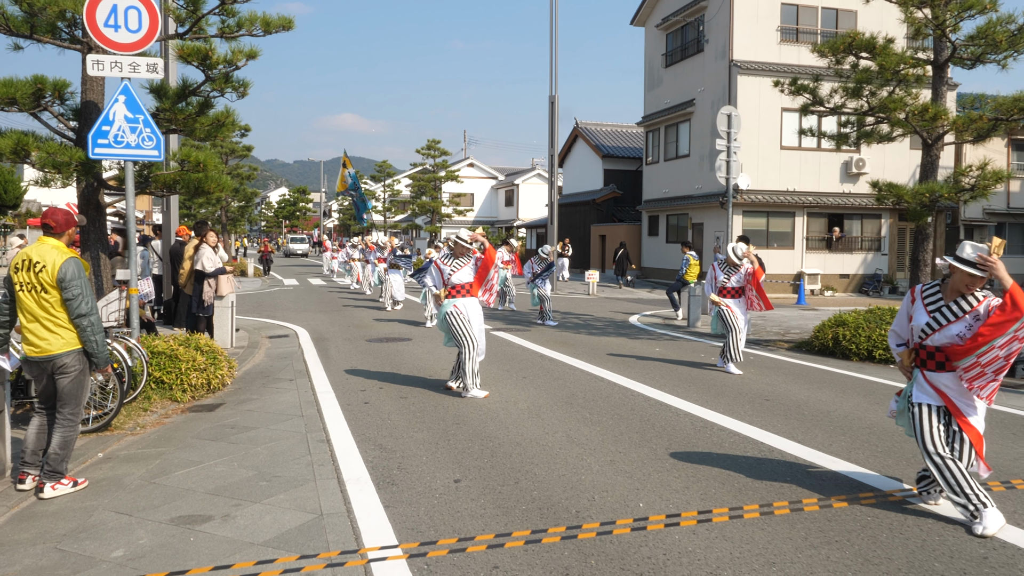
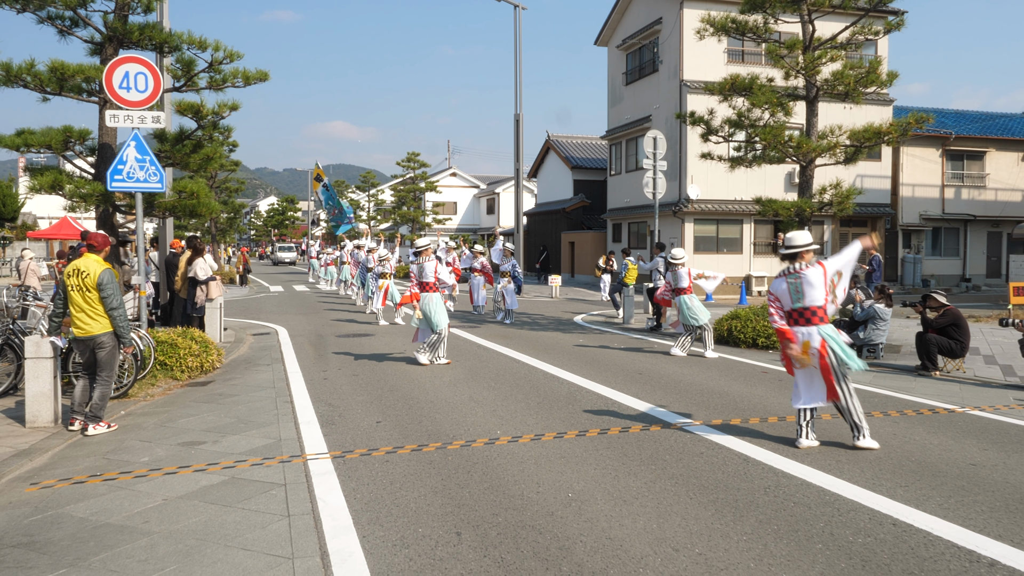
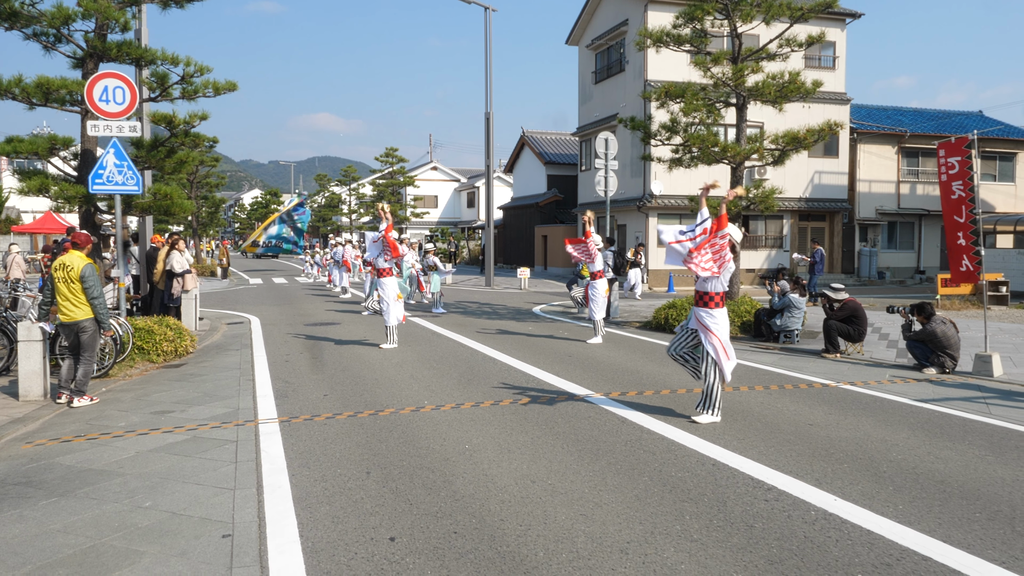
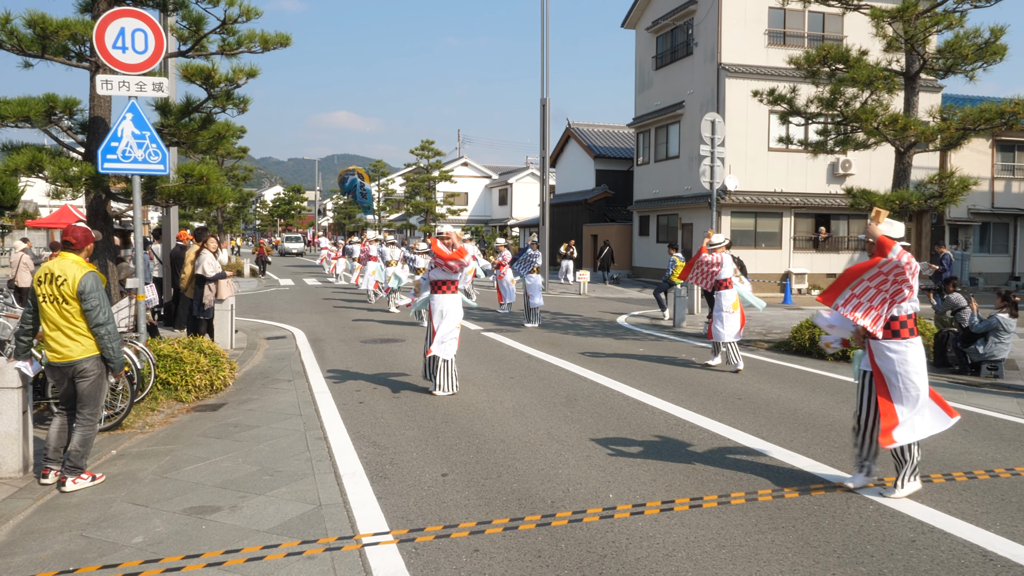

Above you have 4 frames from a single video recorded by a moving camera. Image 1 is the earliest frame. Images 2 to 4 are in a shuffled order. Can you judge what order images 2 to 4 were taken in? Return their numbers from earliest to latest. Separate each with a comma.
4, 2, 3
